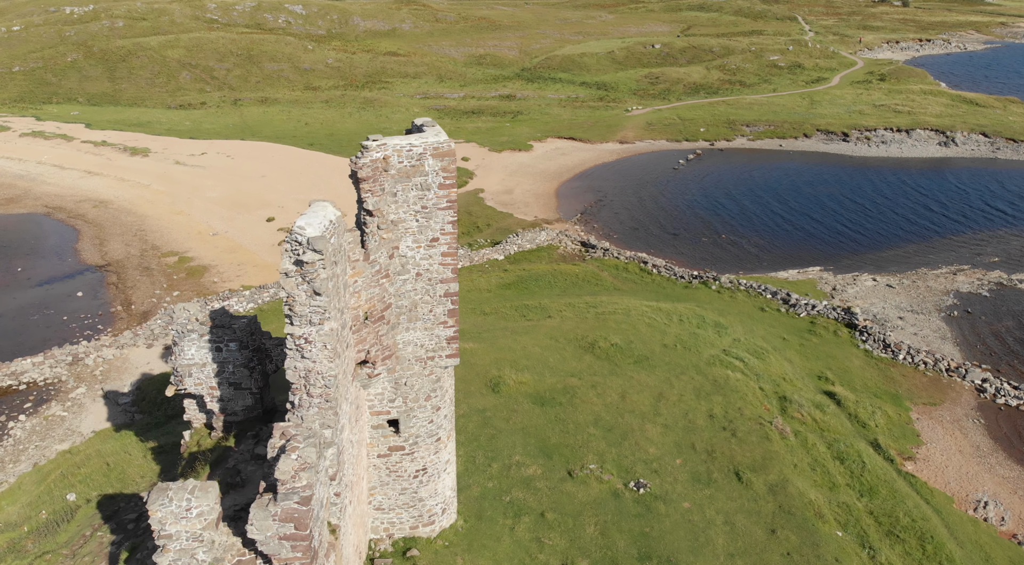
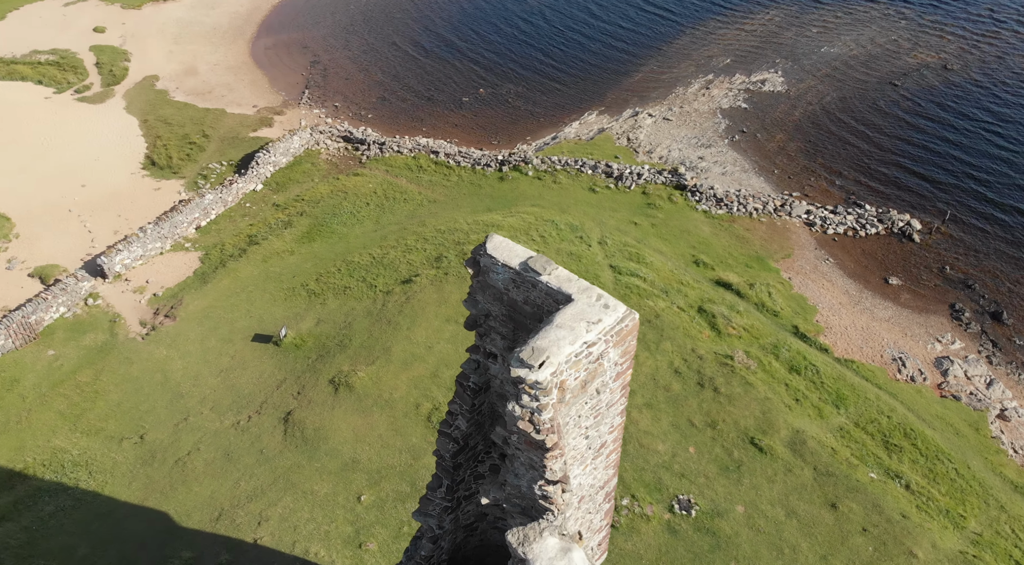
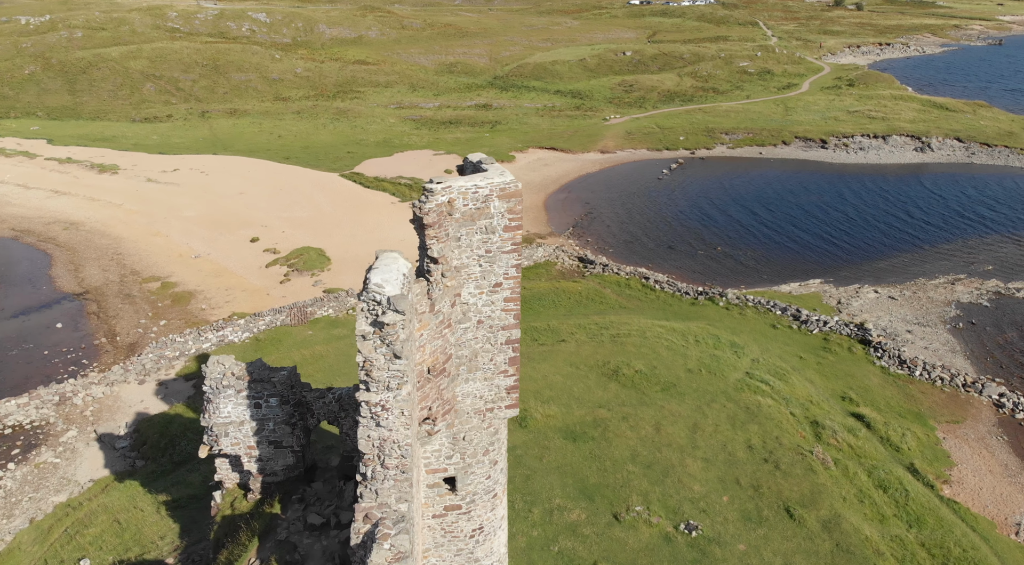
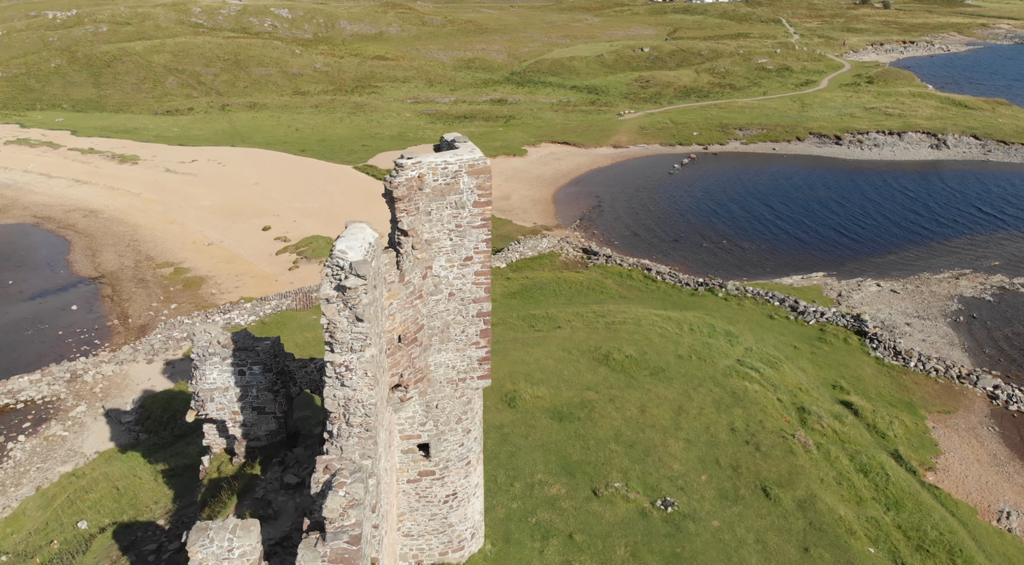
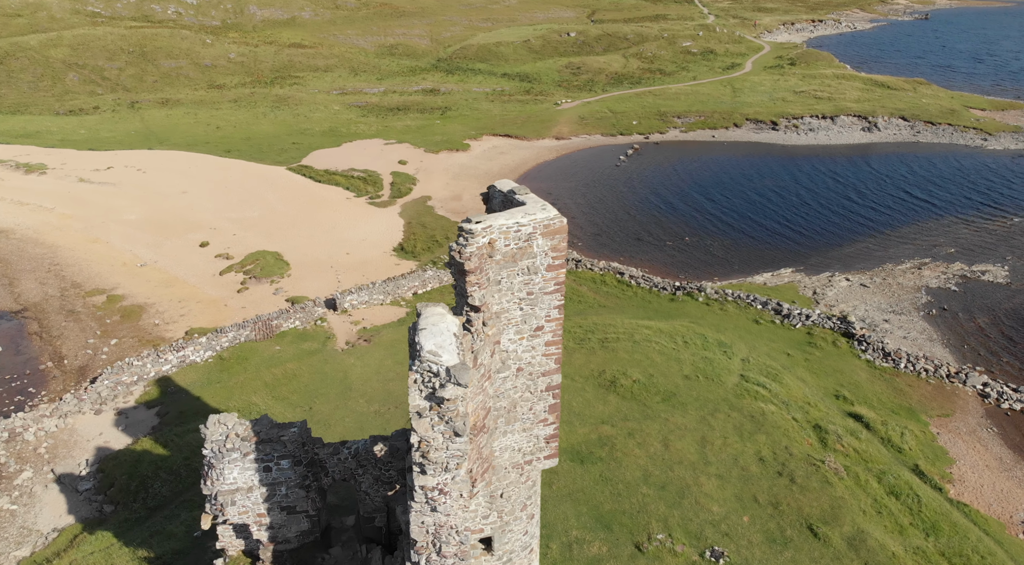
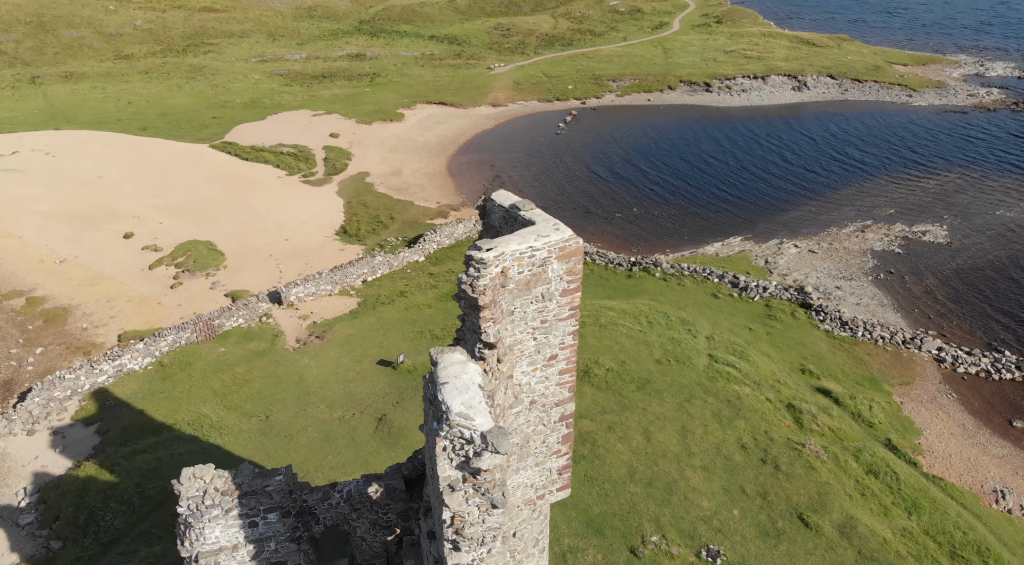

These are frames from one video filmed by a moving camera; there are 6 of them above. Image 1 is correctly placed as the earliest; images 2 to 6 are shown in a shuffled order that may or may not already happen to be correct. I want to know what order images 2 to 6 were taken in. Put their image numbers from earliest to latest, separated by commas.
4, 3, 5, 6, 2
